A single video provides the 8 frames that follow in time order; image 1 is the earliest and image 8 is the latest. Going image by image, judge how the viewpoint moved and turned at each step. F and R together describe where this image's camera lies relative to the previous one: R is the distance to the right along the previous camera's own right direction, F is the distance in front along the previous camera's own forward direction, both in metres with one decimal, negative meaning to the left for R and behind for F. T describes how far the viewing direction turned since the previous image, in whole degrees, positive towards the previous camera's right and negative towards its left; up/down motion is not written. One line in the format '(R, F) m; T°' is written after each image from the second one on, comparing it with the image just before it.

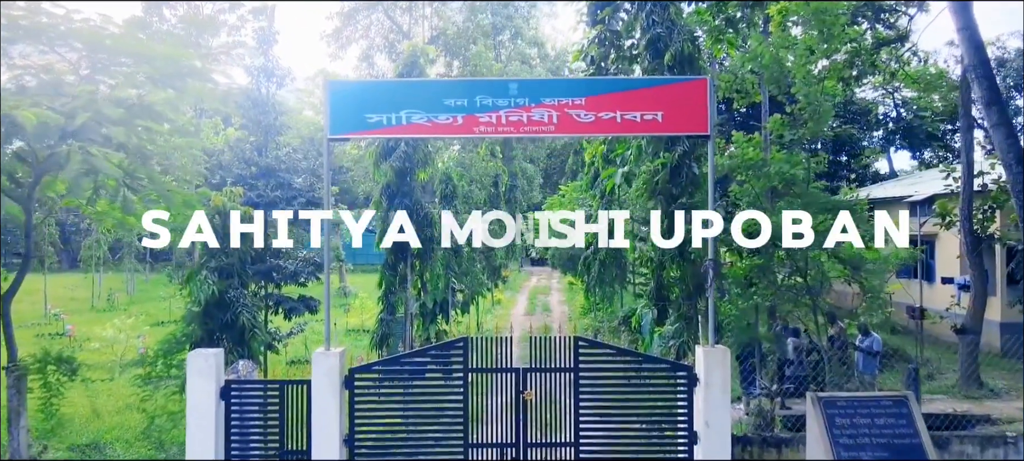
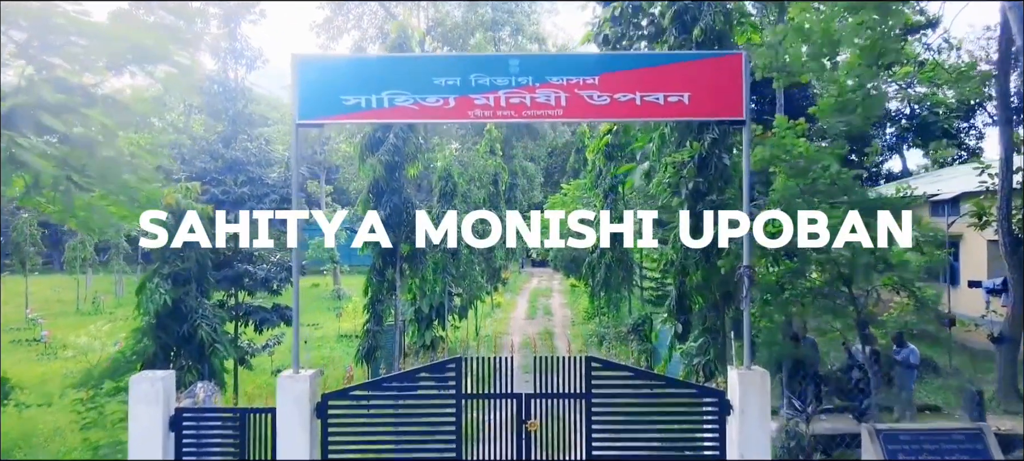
(0.0, +0.8) m; 0°
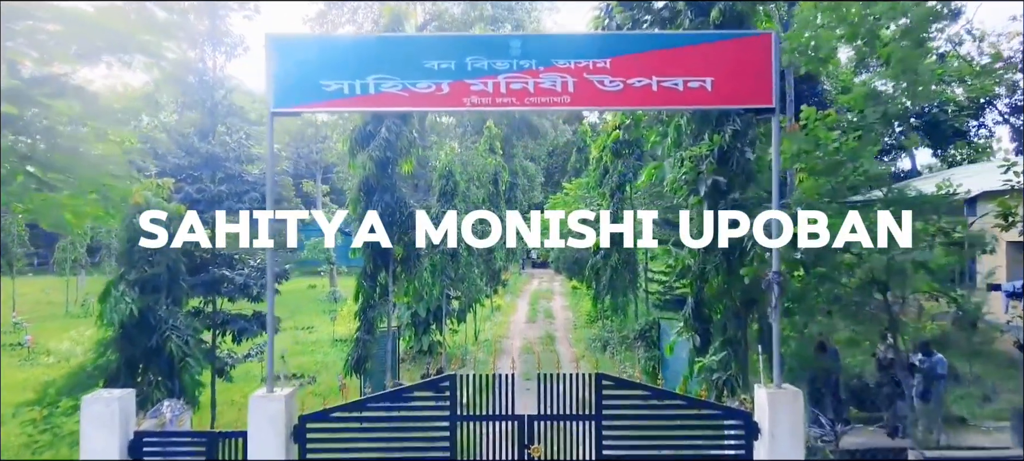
(0.0, +0.5) m; 0°
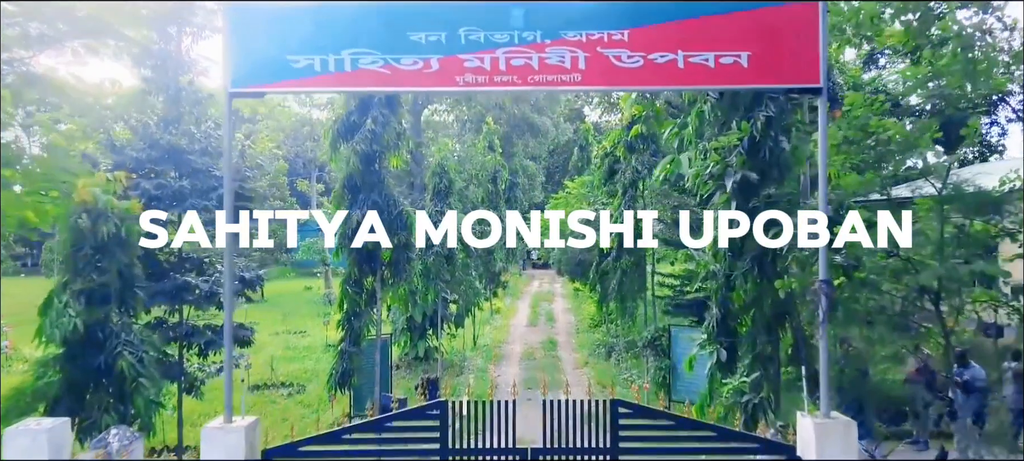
(0.0, +0.6) m; 0°
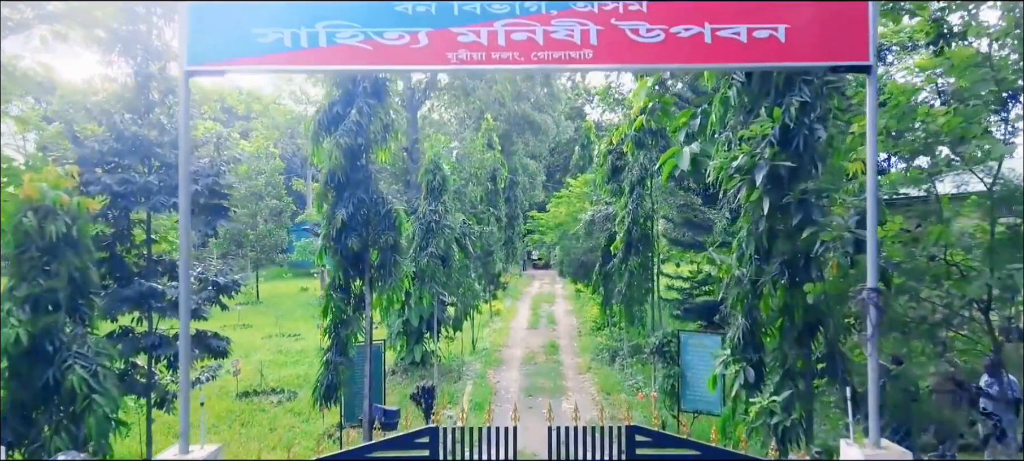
(0.0, +0.5) m; 0°
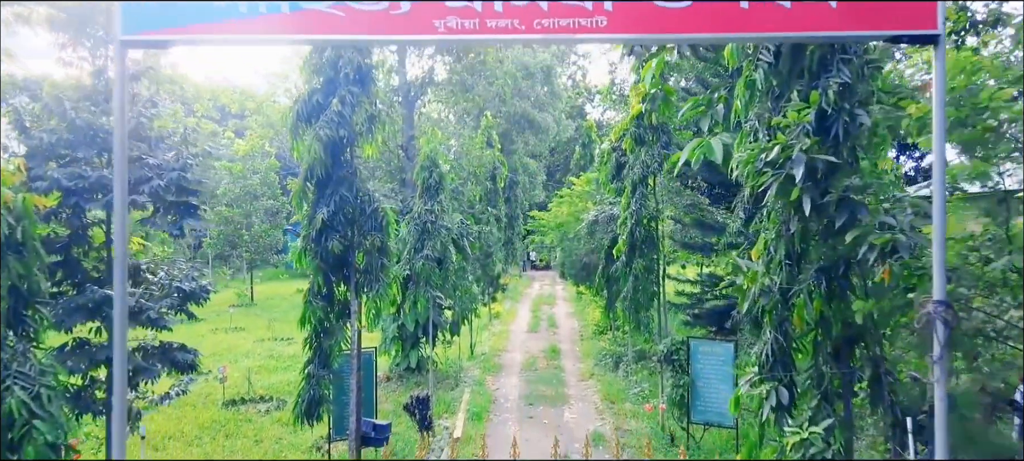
(0.0, +0.5) m; 0°
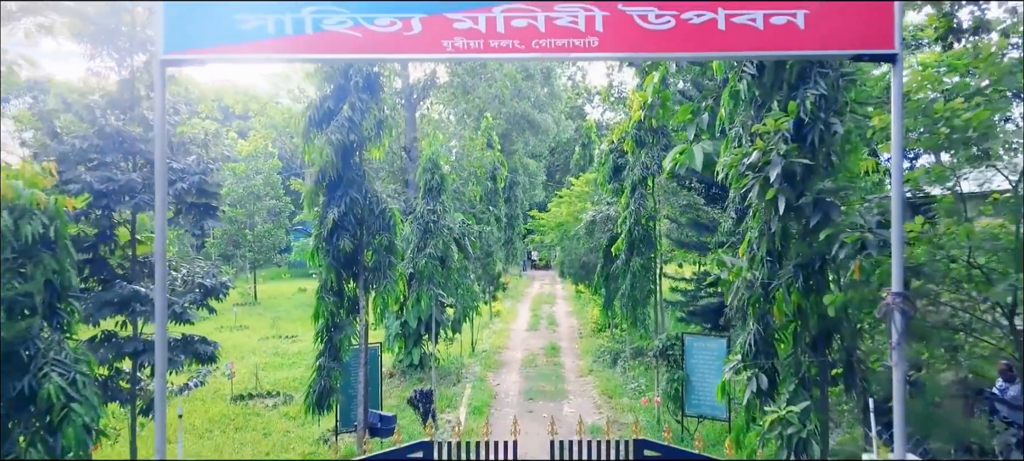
(0.0, -0.3) m; 0°
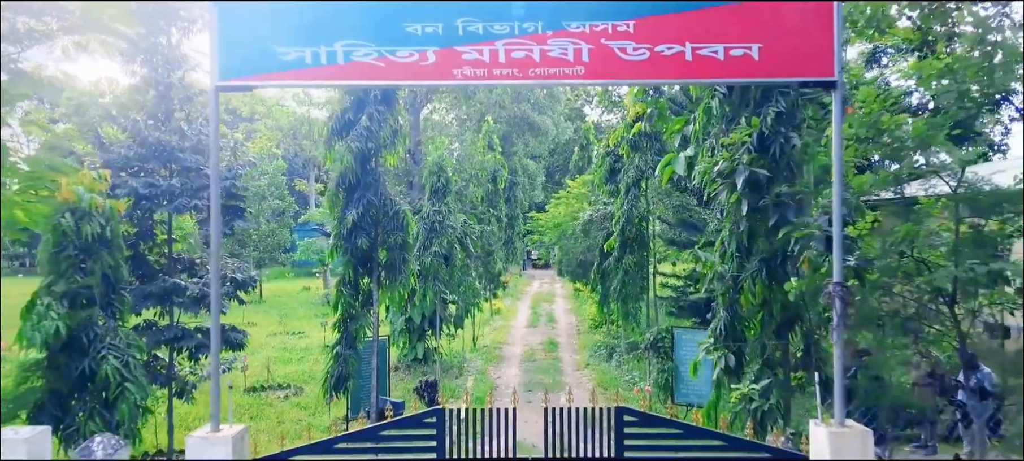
(0.0, -0.5) m; 0°
